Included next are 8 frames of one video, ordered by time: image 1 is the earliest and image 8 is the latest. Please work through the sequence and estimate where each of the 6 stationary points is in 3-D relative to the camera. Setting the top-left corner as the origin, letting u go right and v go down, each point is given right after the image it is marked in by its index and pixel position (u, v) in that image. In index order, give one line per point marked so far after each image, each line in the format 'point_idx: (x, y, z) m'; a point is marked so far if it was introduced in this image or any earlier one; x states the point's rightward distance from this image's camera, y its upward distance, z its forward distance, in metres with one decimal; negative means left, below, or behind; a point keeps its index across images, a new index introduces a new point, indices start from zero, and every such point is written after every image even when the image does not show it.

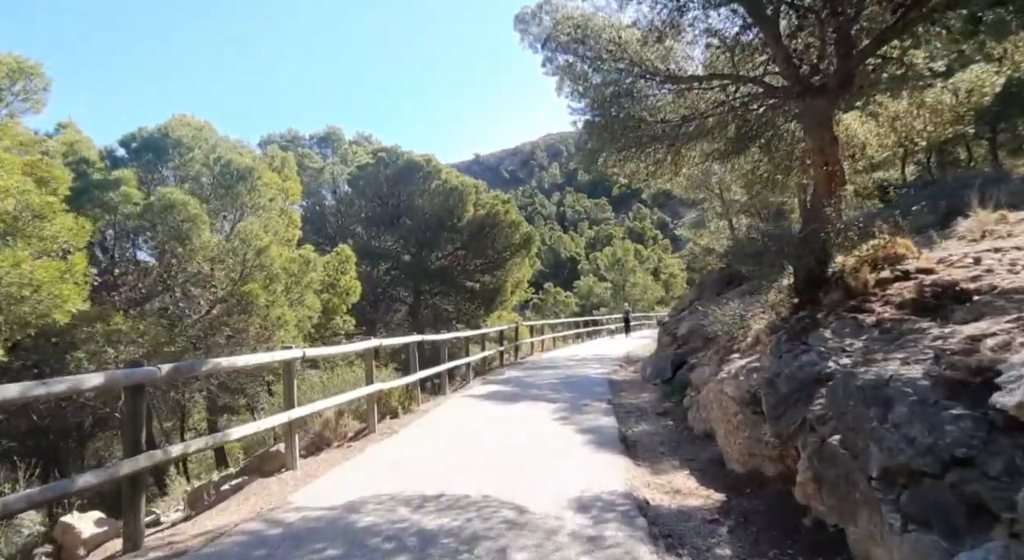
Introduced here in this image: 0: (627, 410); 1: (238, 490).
0: (+1.7, -2.0, +8.9) m
1: (-2.2, -1.7, +4.9) m
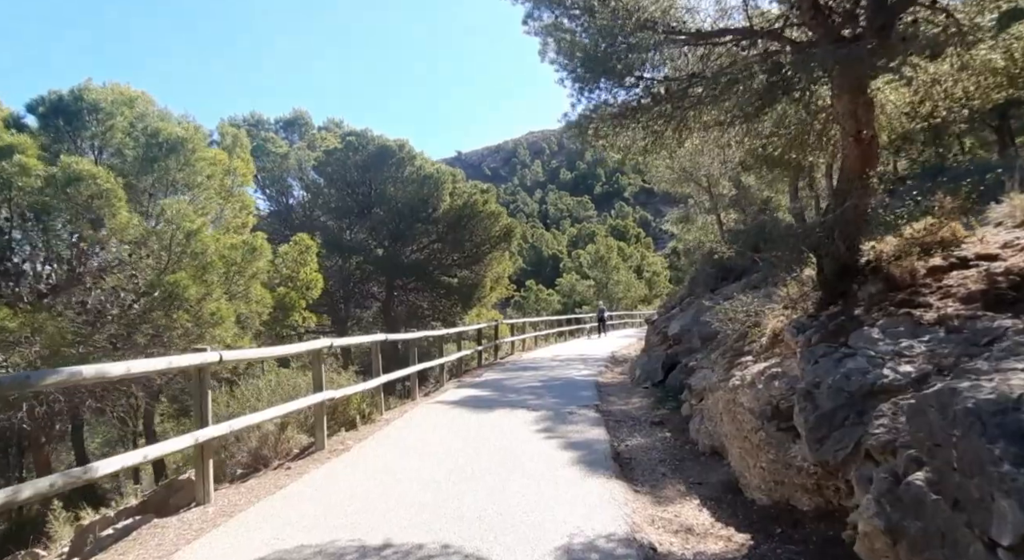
0: (+1.4, -1.9, +7.9) m
1: (-2.4, -1.6, +3.7) m
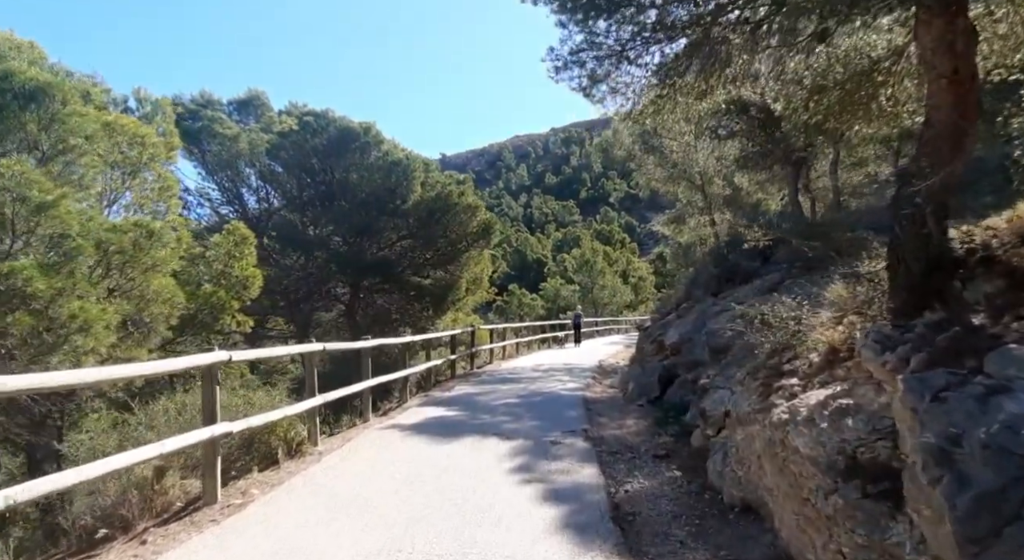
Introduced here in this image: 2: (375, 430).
0: (+1.1, -1.8, +6.4) m
1: (-2.7, -1.5, +2.1) m
2: (-1.6, -1.8, +7.1) m
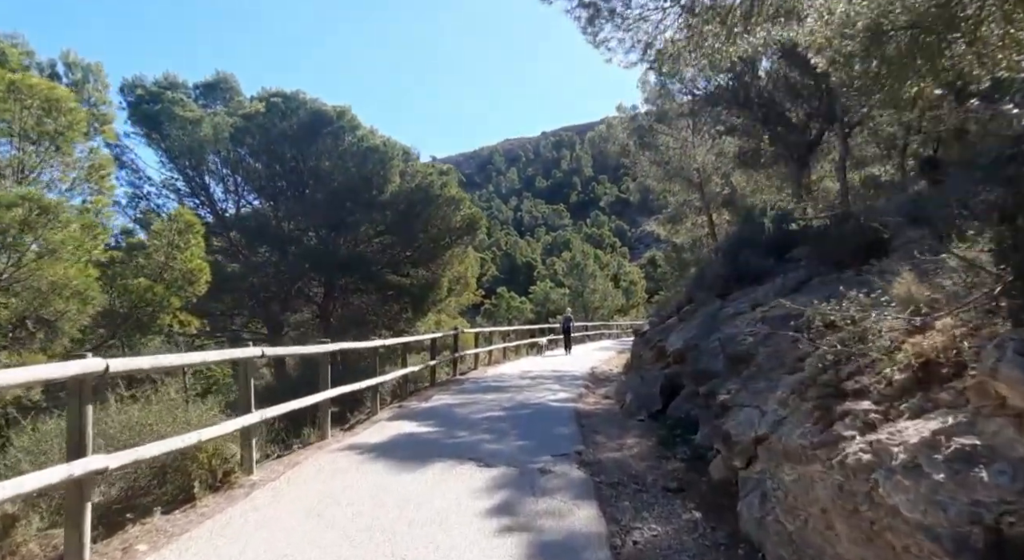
0: (+0.9, -1.8, +5.3) m
1: (-2.8, -1.4, +0.9) m
2: (-1.8, -1.7, +6.0) m
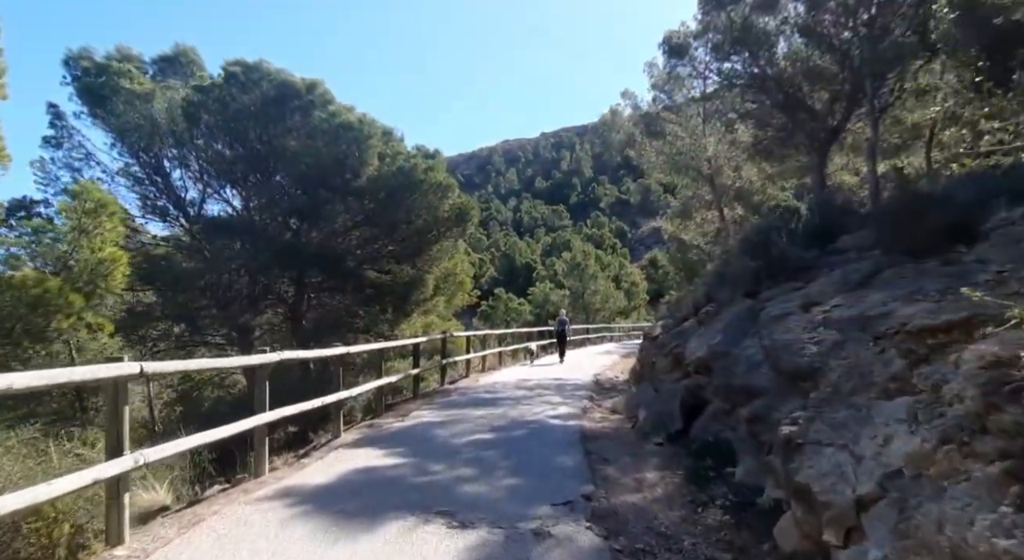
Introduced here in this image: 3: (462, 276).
0: (+0.8, -1.7, +3.8) m
1: (-2.9, -1.3, -0.6) m
2: (-1.9, -1.7, +4.5) m
3: (-1.6, +0.1, +19.5) m
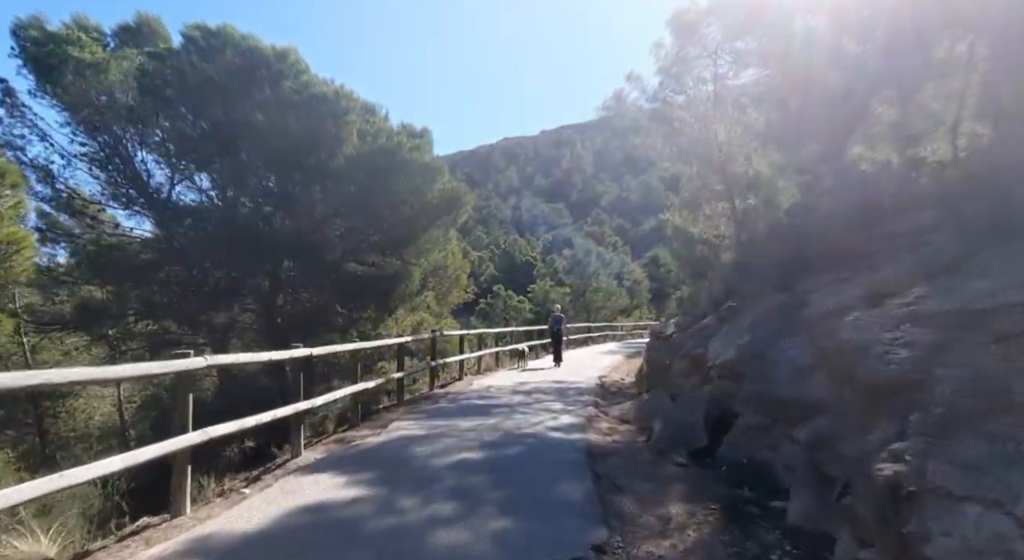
0: (+0.7, -1.6, +2.6) m
1: (-2.9, -1.2, -1.8) m
2: (-2.0, -1.5, +3.3) m
3: (-1.7, +0.2, +18.3) m
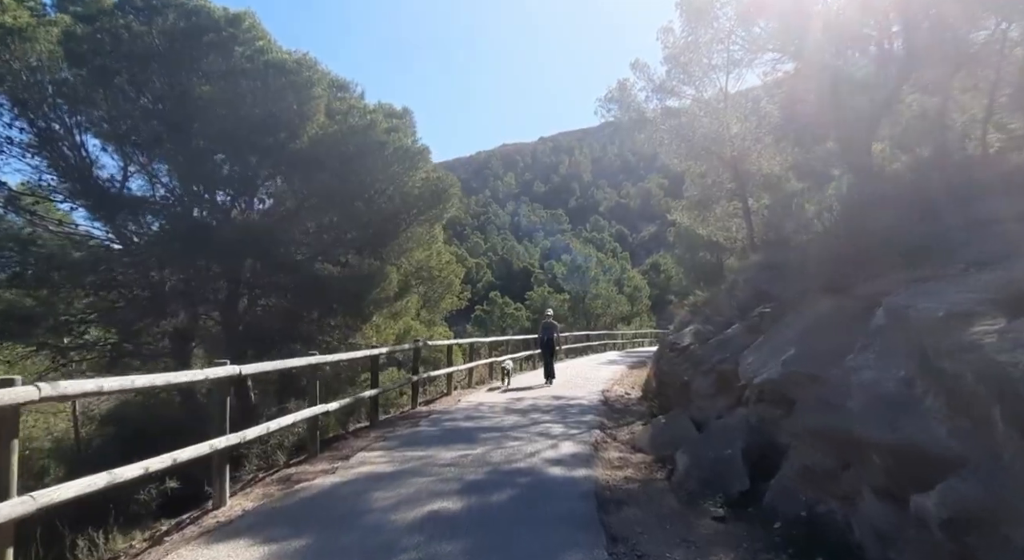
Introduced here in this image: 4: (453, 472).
0: (+0.6, -1.5, +1.2) m
1: (-3.0, -1.1, -3.2) m
2: (-2.1, -1.5, +1.9) m
3: (-1.8, +0.1, +16.9) m
4: (-0.6, -1.8, +5.7) m
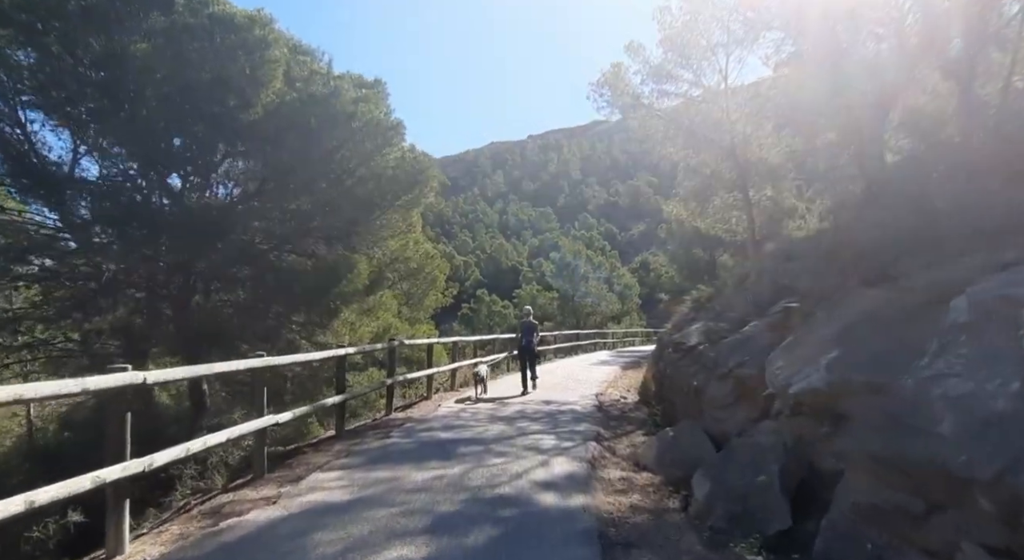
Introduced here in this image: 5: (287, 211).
0: (+0.6, -1.5, +0.2) m
1: (-3.0, -1.0, -4.3) m
2: (-2.2, -1.4, +0.8) m
3: (-2.1, +0.3, +15.8) m
4: (-0.7, -1.7, +4.7) m
5: (-4.7, +1.4, +13.8) m
